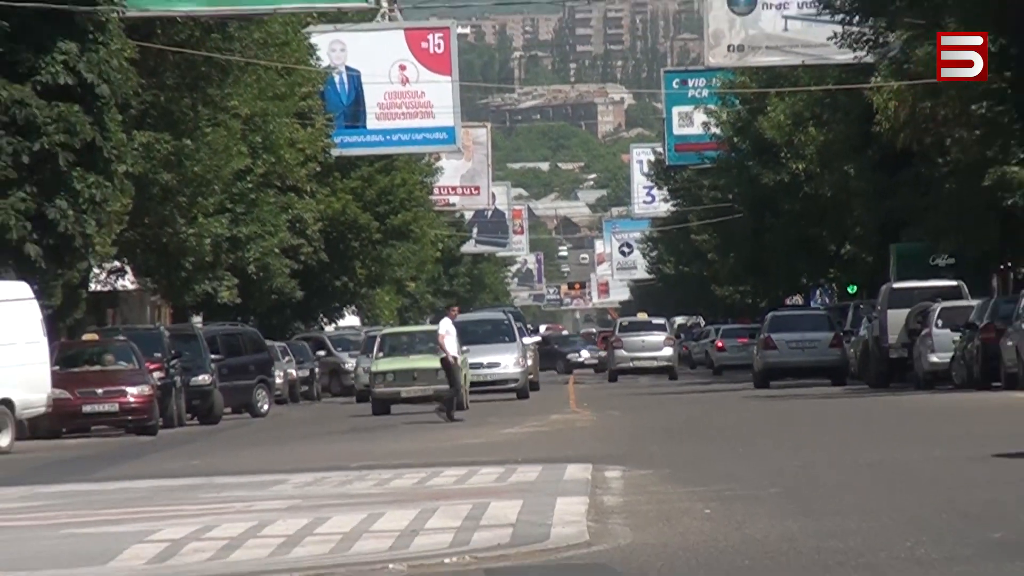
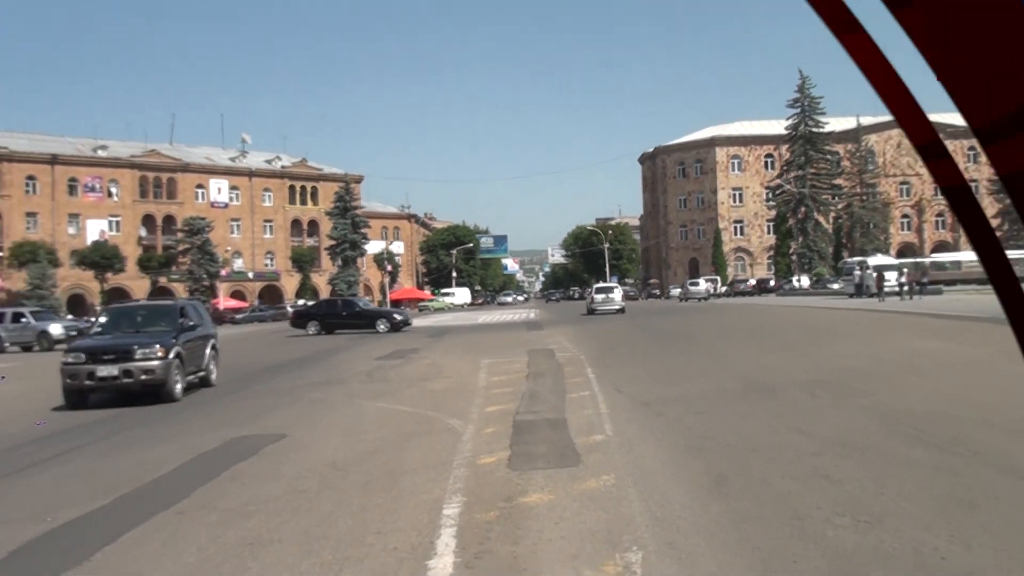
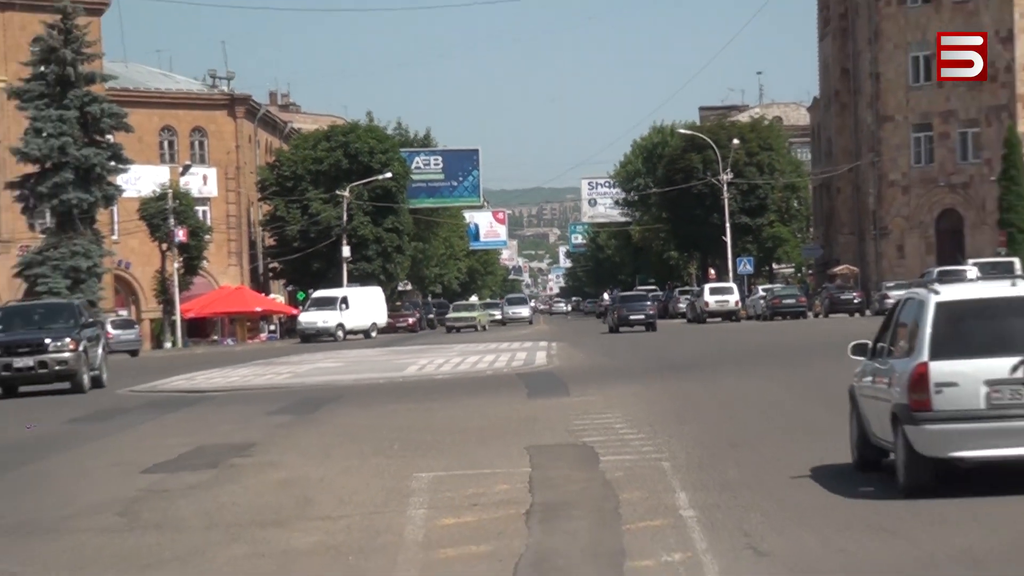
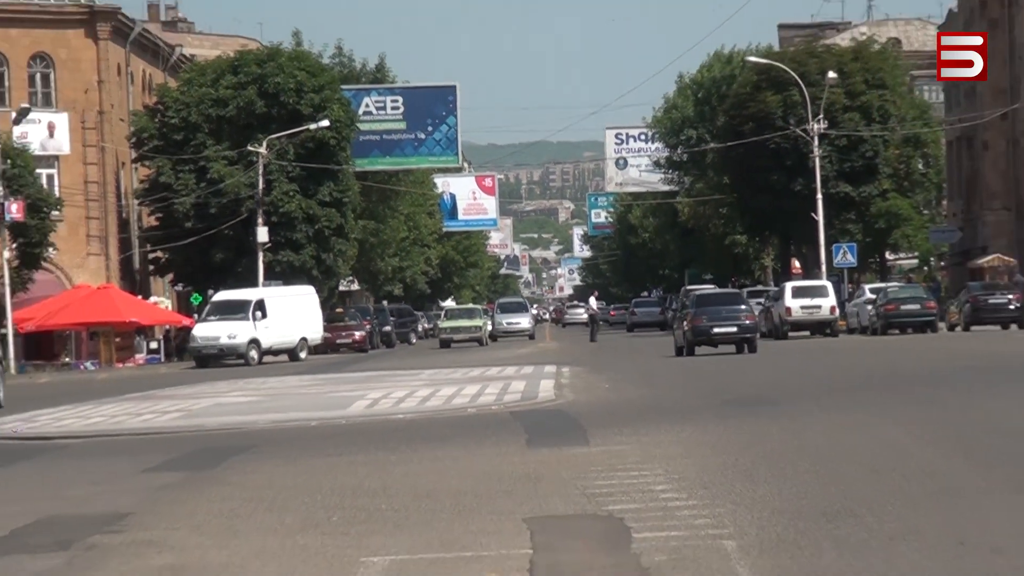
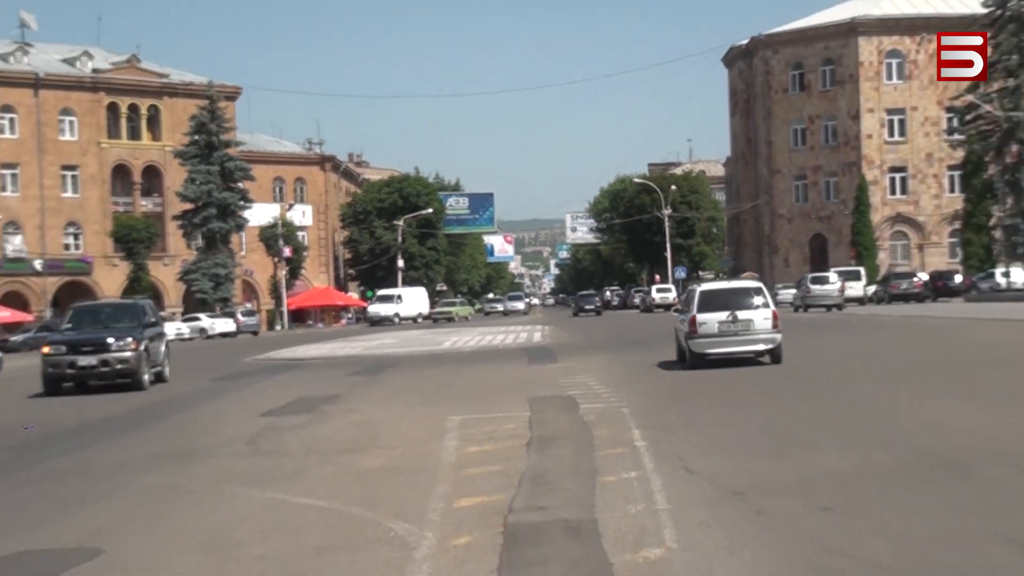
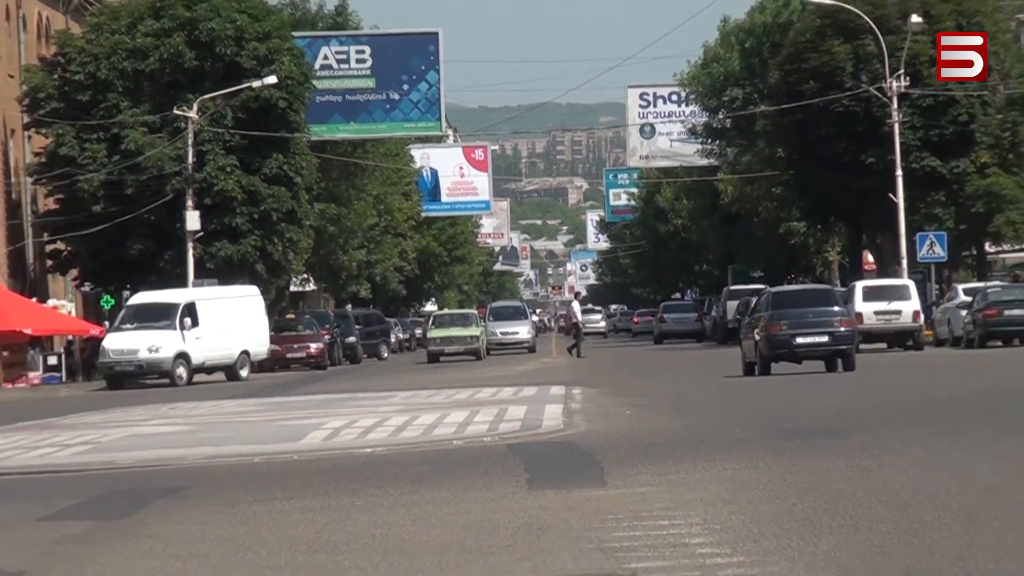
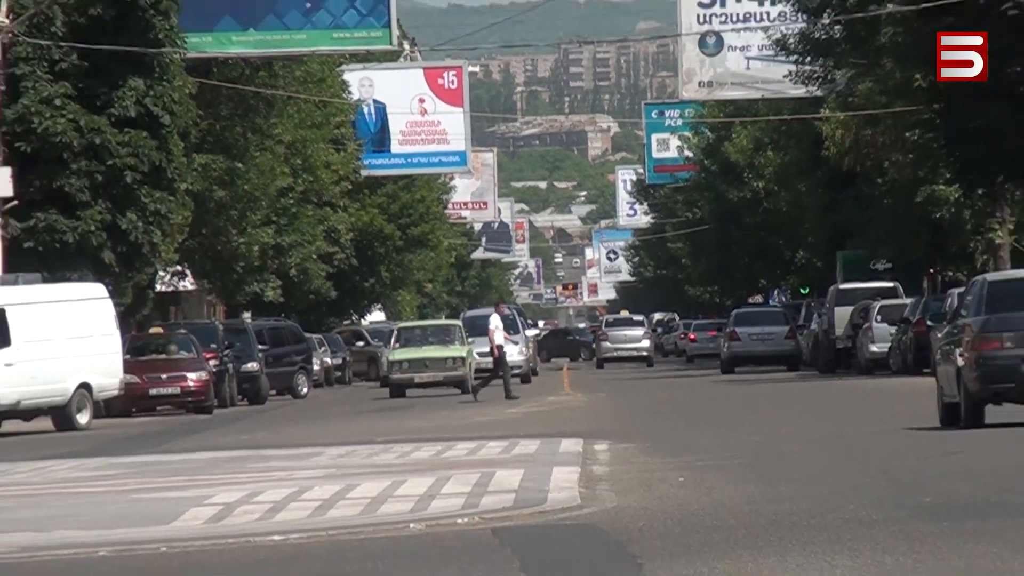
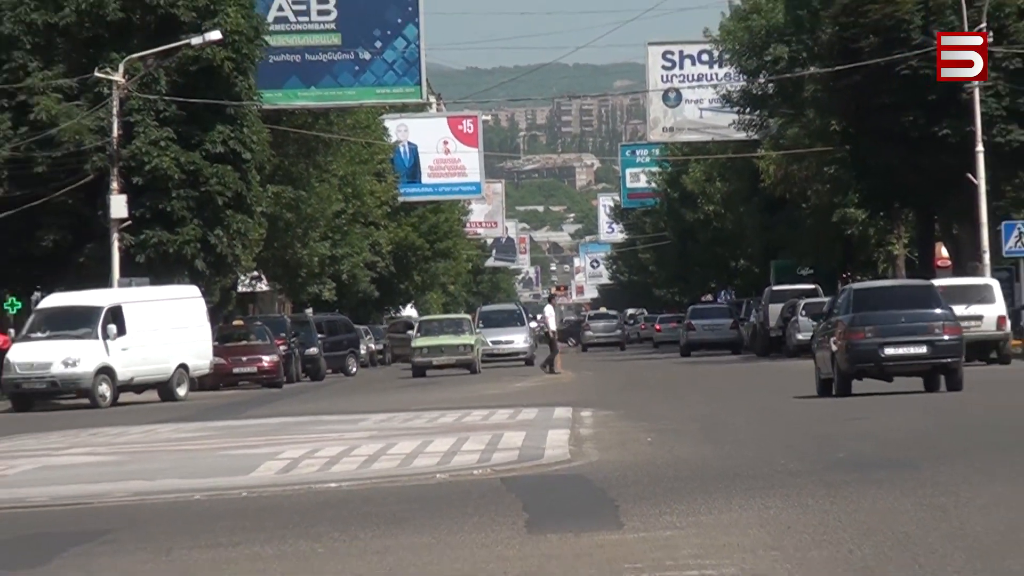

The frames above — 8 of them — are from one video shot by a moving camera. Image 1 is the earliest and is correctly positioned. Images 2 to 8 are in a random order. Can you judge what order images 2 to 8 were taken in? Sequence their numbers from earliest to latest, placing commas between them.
7, 8, 6, 4, 3, 5, 2
